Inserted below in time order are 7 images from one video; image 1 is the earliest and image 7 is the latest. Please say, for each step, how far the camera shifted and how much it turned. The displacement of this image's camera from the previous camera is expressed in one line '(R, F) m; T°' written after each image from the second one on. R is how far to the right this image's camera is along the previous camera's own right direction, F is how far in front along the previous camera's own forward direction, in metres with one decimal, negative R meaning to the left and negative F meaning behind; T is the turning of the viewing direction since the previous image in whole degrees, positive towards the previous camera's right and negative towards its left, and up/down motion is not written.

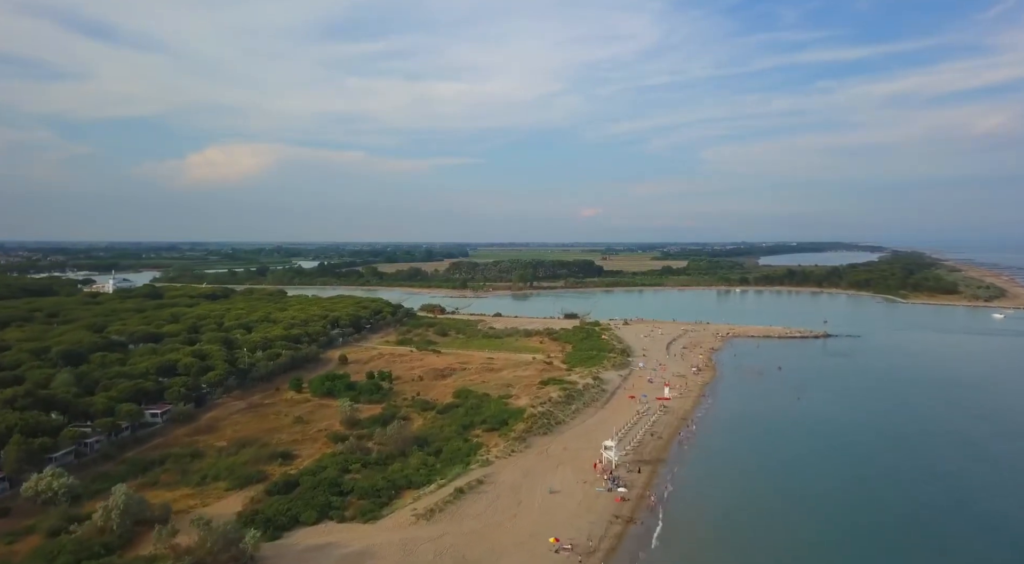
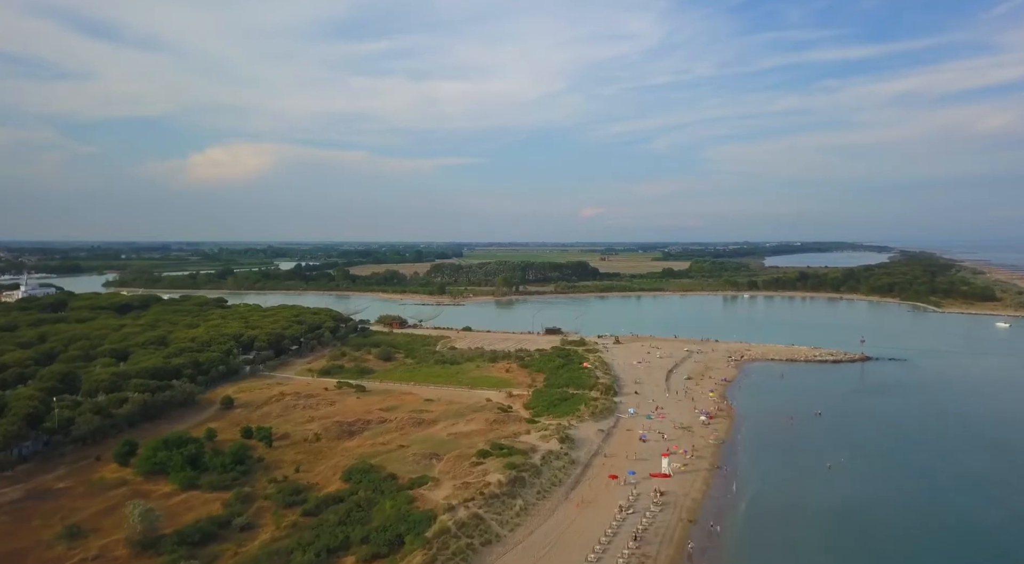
(+1.8, +7.8) m; 0°
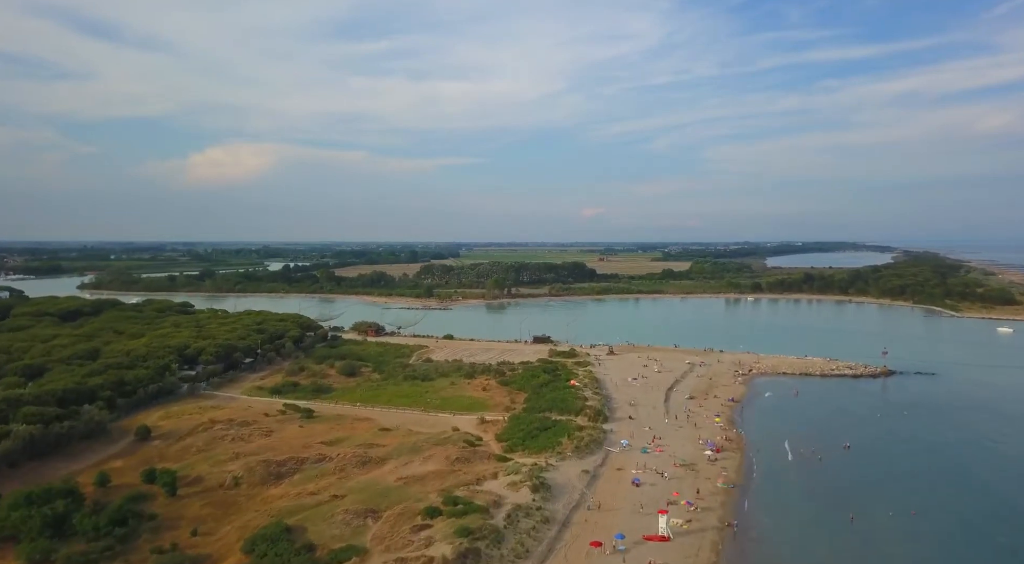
(+0.8, +3.5) m; 0°
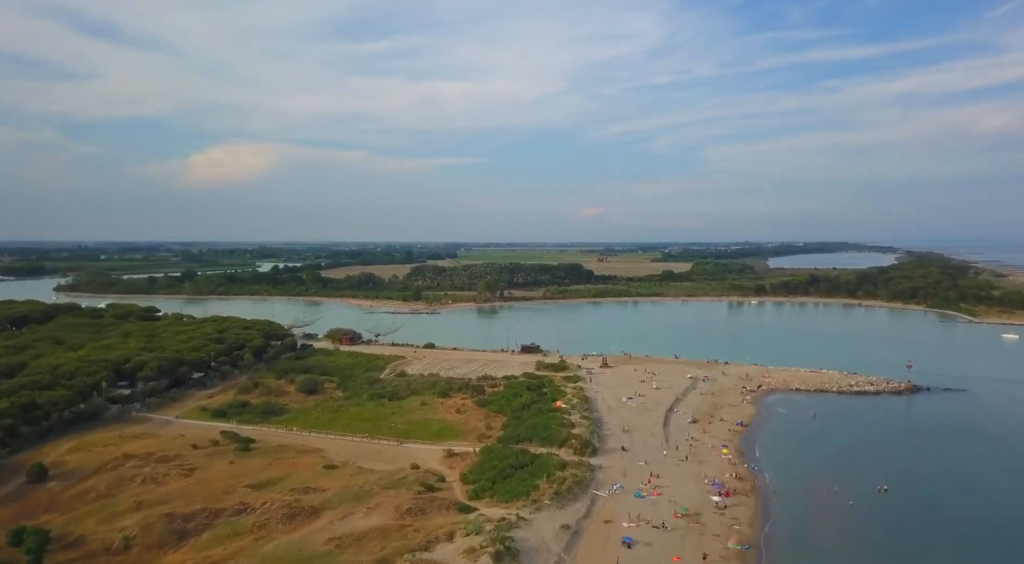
(+0.7, +3.0) m; 0°
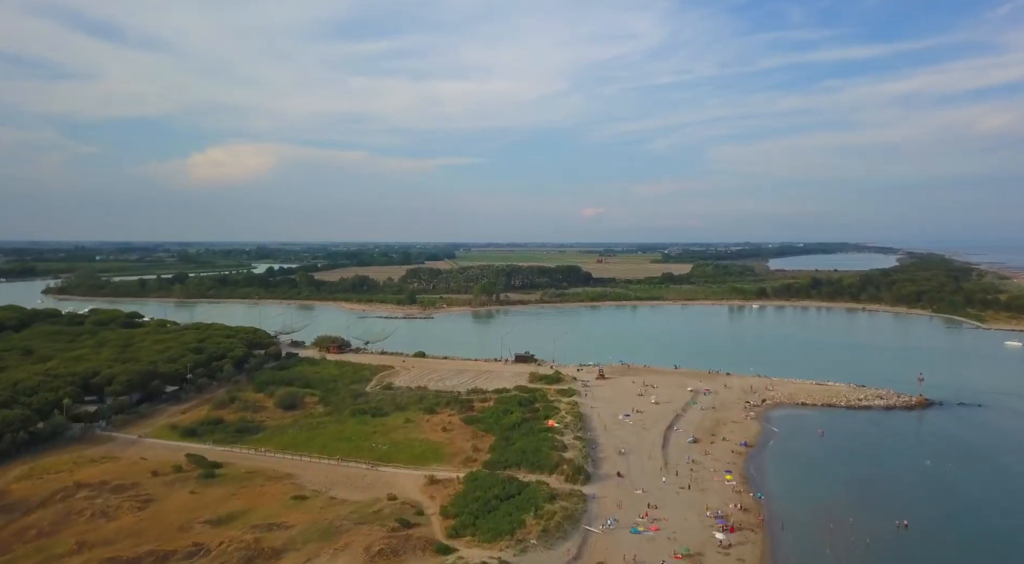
(+0.3, +1.3) m; 0°
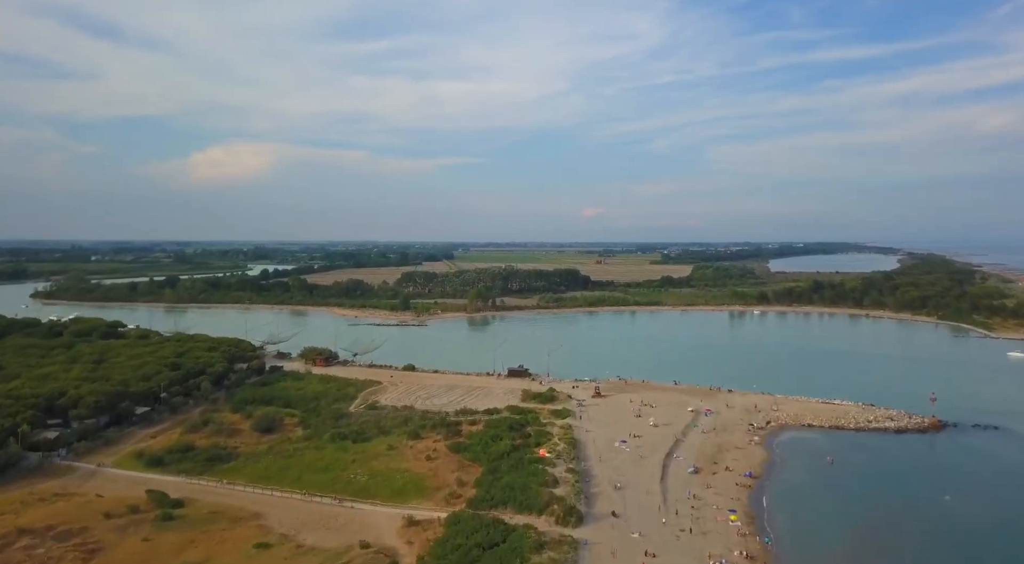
(+0.3, +1.3) m; 0°
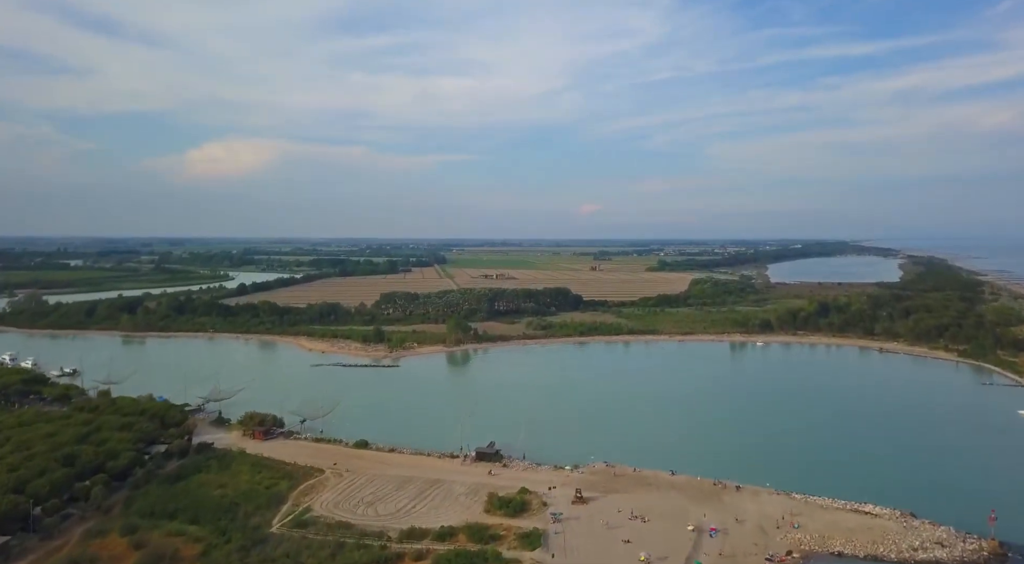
(+1.1, +4.7) m; 0°
